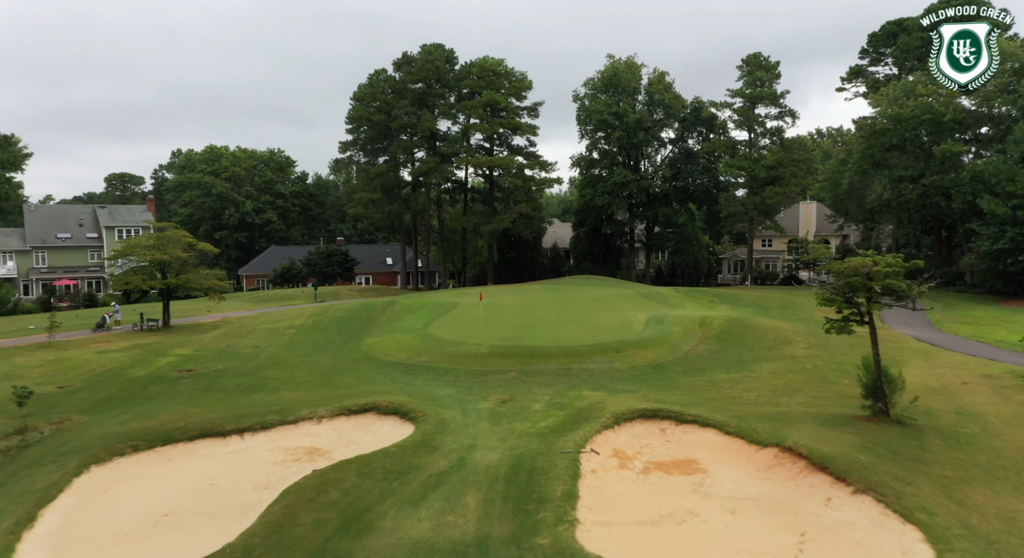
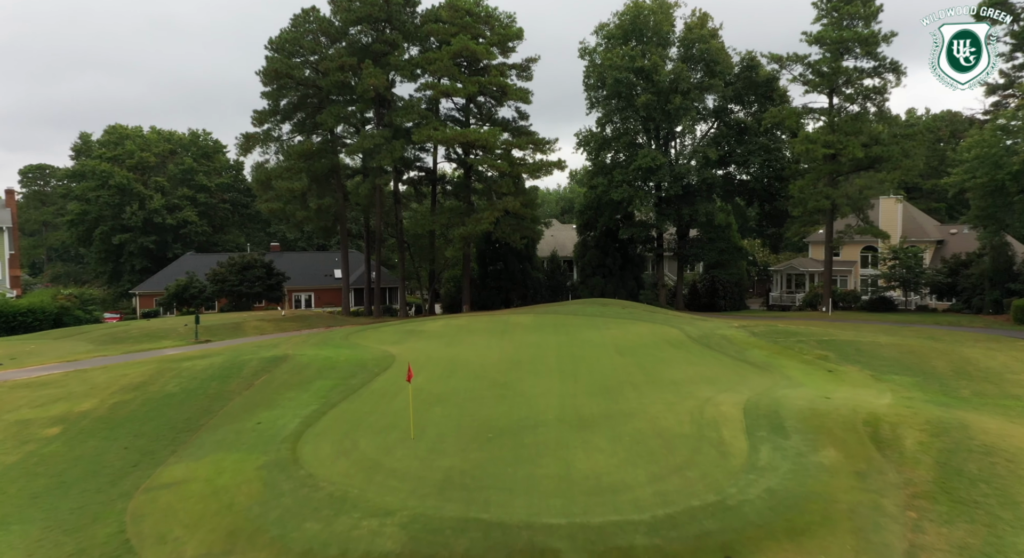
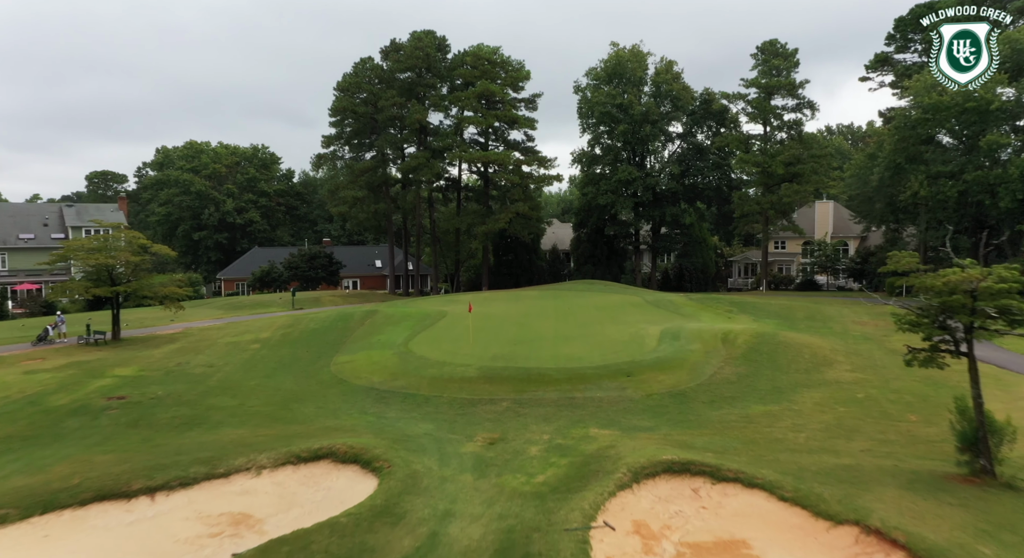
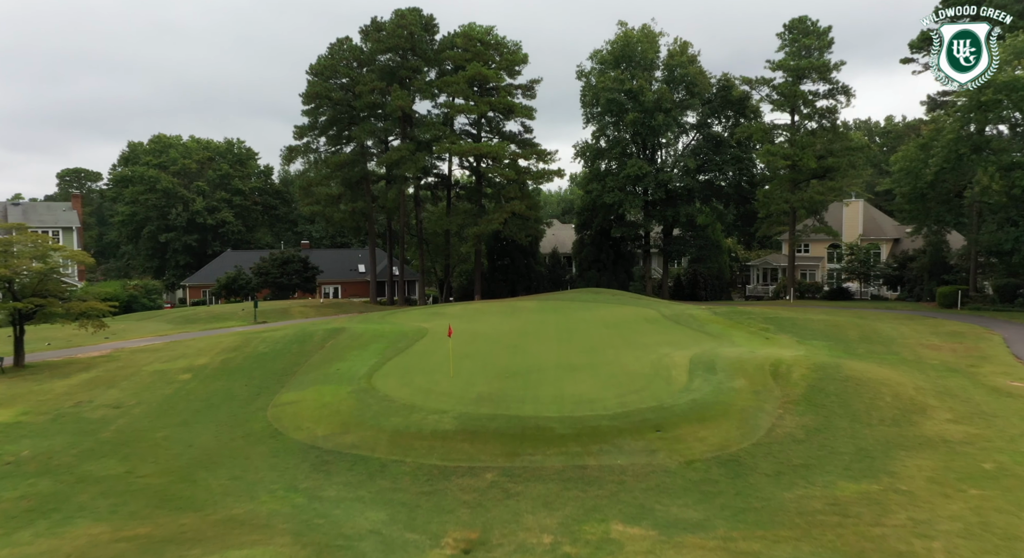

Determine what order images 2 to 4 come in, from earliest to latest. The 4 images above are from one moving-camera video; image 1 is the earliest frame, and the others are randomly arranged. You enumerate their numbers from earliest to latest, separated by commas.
3, 4, 2
